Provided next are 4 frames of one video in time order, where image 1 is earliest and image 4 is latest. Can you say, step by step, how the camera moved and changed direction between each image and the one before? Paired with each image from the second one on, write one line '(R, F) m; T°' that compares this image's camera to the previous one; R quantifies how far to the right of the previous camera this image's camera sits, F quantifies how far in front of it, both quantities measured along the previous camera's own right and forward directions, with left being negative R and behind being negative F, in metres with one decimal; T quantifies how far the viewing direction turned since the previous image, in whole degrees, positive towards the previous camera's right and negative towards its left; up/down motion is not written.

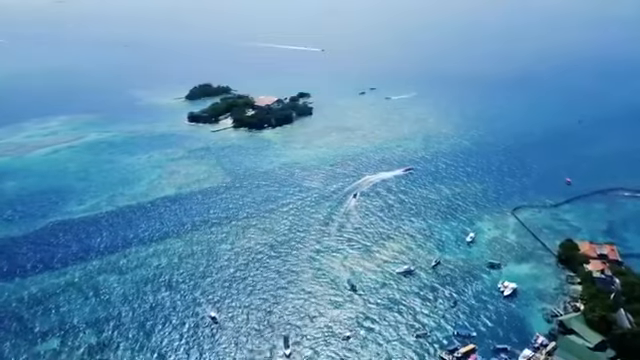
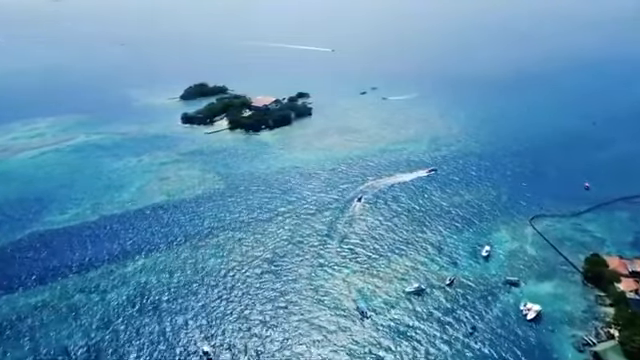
(-0.2, +4.1) m; 0°
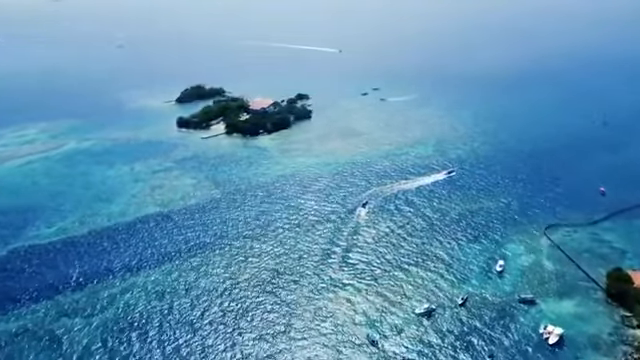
(0.0, +2.9) m; 0°
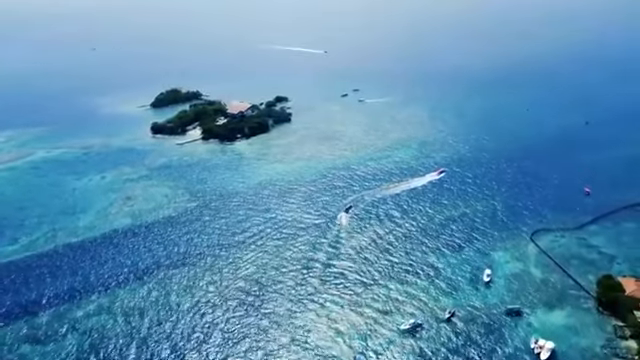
(+0.4, +1.9) m; +2°
